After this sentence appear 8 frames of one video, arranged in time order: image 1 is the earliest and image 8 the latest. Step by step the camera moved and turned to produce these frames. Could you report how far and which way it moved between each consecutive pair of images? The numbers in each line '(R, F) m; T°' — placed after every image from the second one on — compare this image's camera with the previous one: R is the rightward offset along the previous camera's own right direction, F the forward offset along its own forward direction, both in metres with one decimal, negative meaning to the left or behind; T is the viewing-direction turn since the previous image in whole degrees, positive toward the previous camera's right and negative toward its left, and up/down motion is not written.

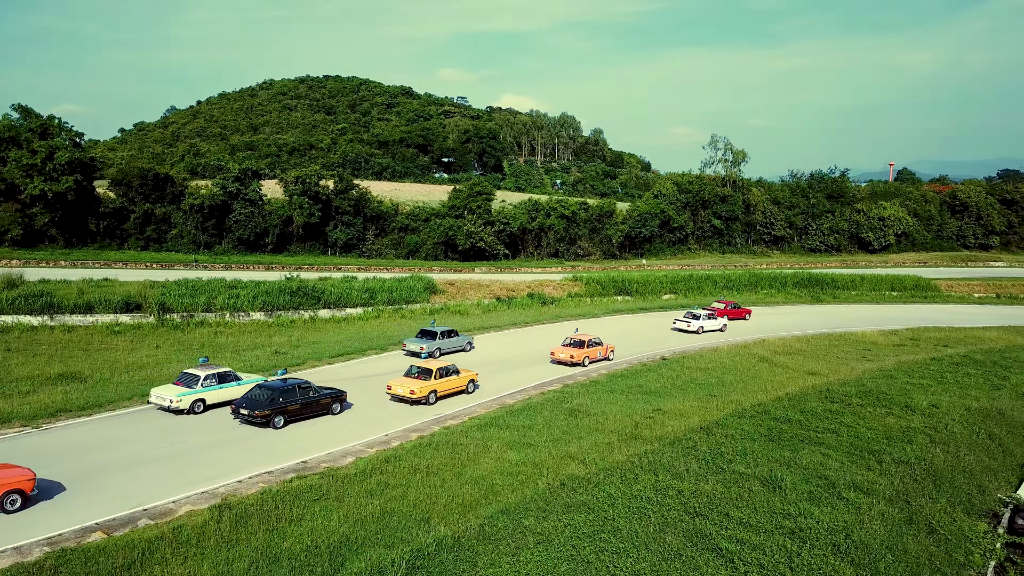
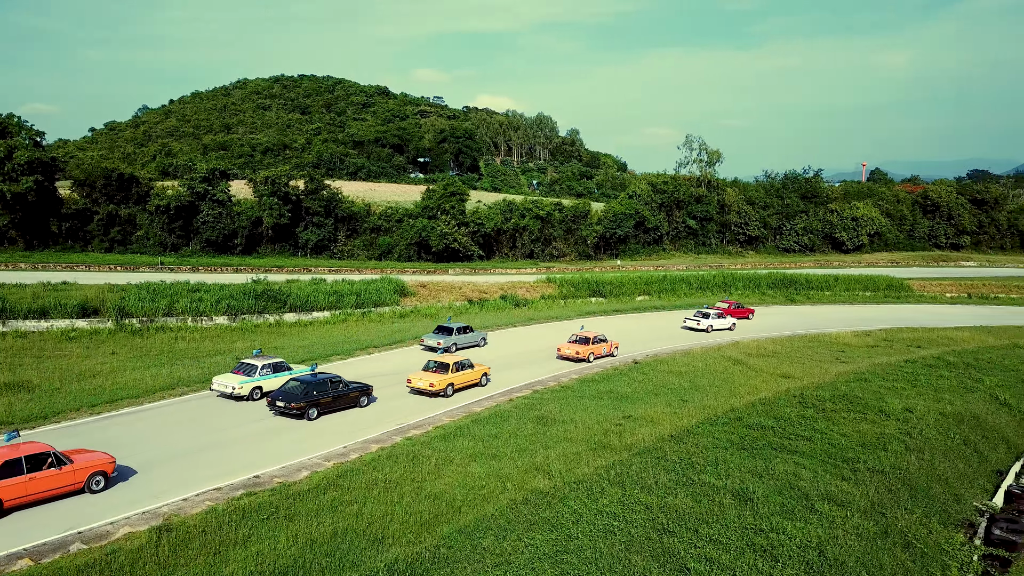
(+0.3, +0.7) m; +2°
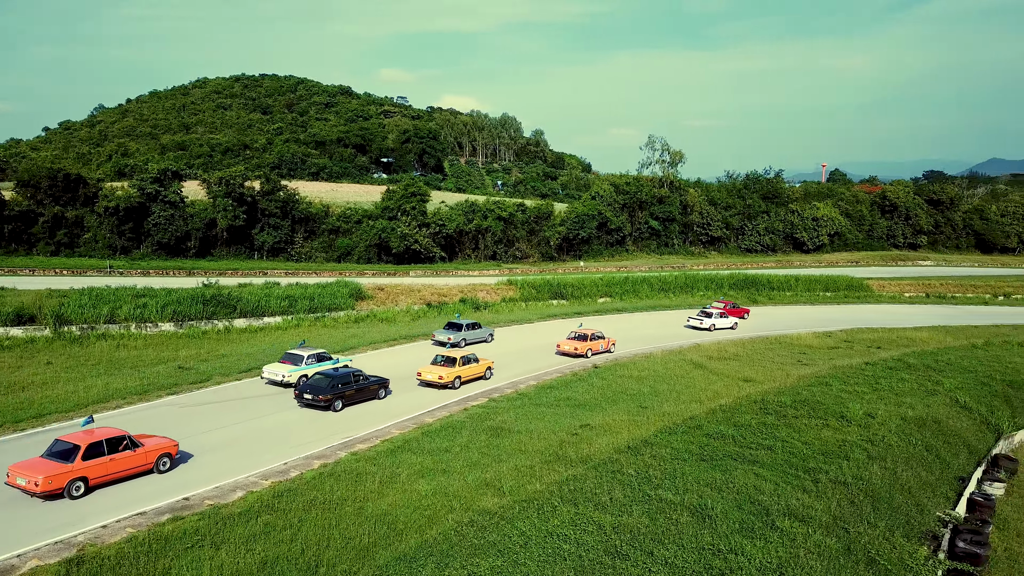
(+0.4, +0.9) m; +2°
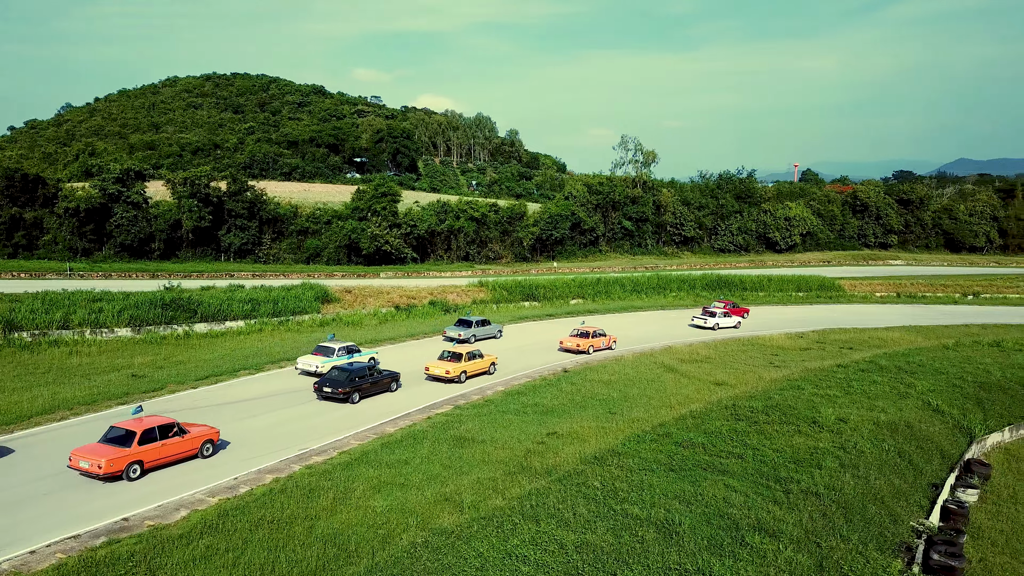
(+0.3, +0.7) m; +2°
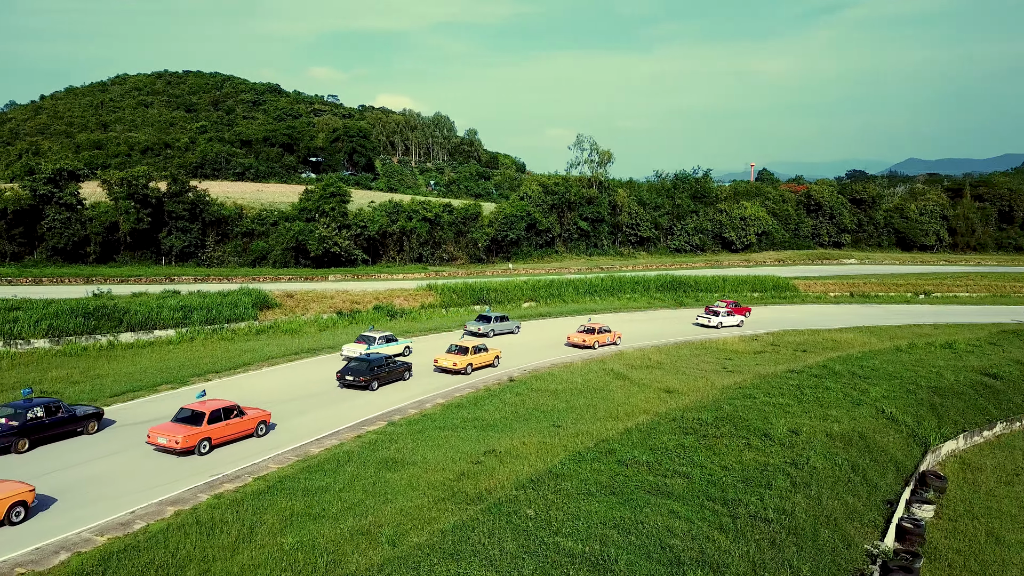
(+0.7, +1.4) m; +3°
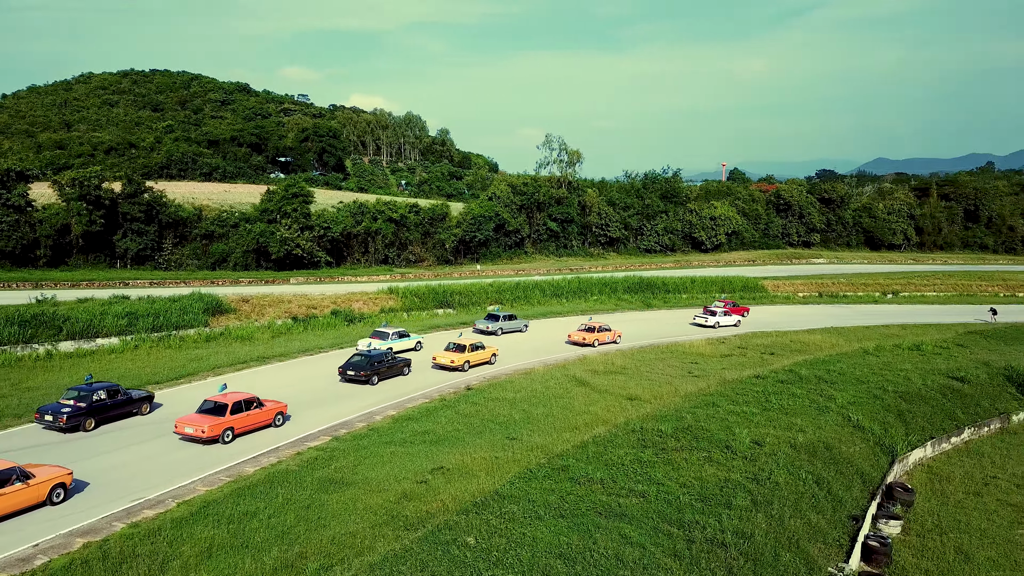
(+0.6, +1.1) m; +2°
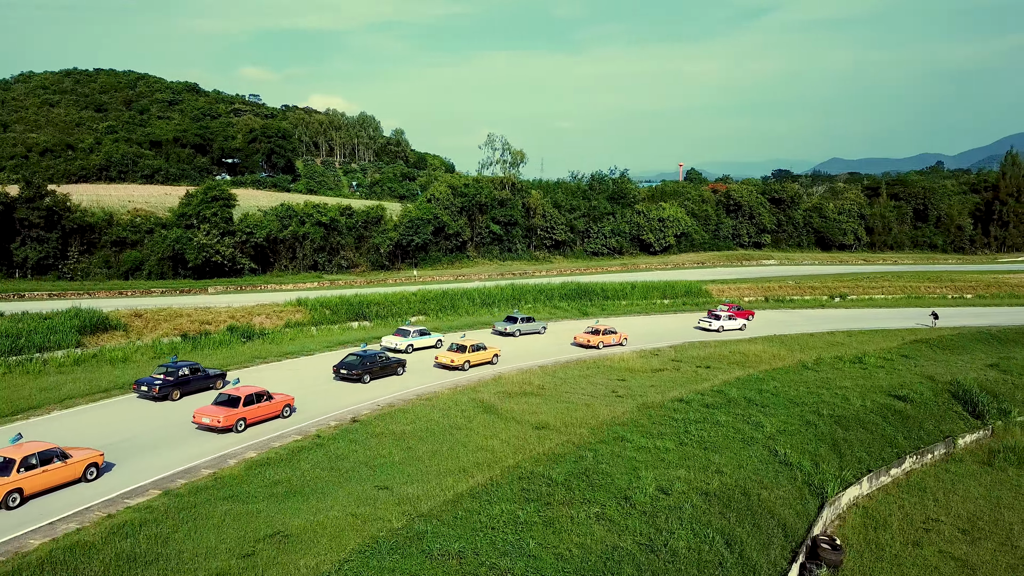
(+2.1, +3.2) m; +3°
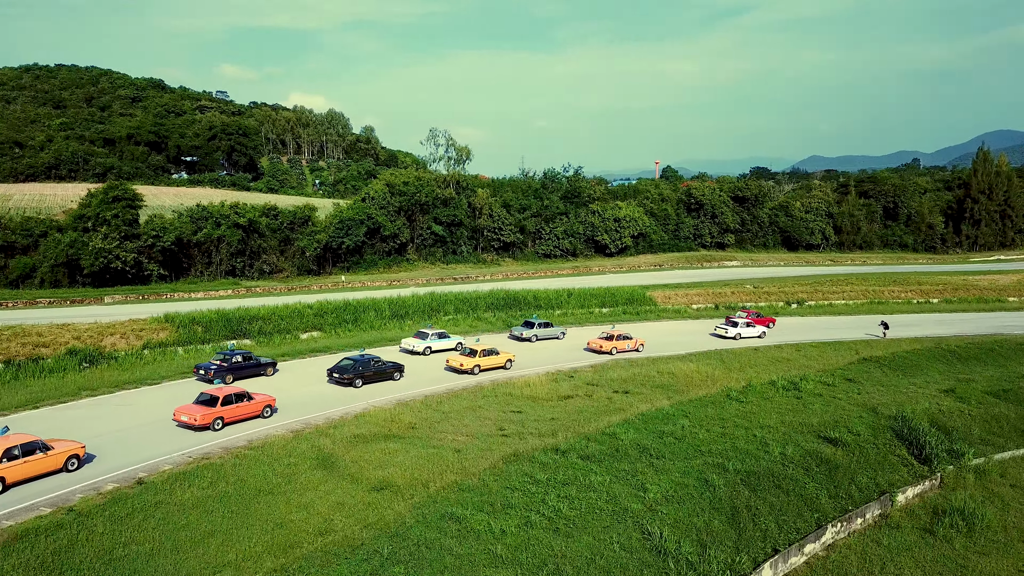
(+3.7, +4.9) m; +1°
